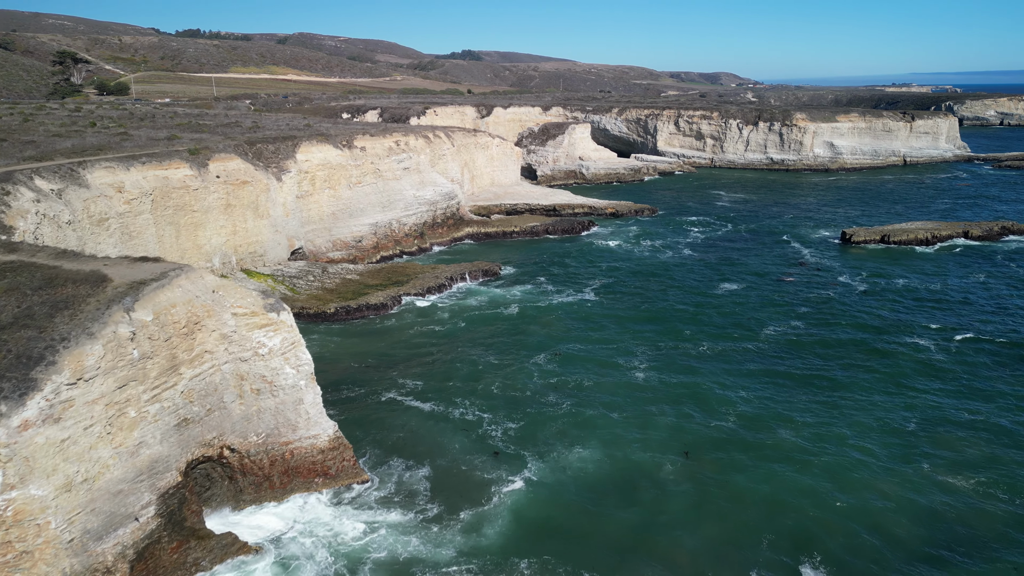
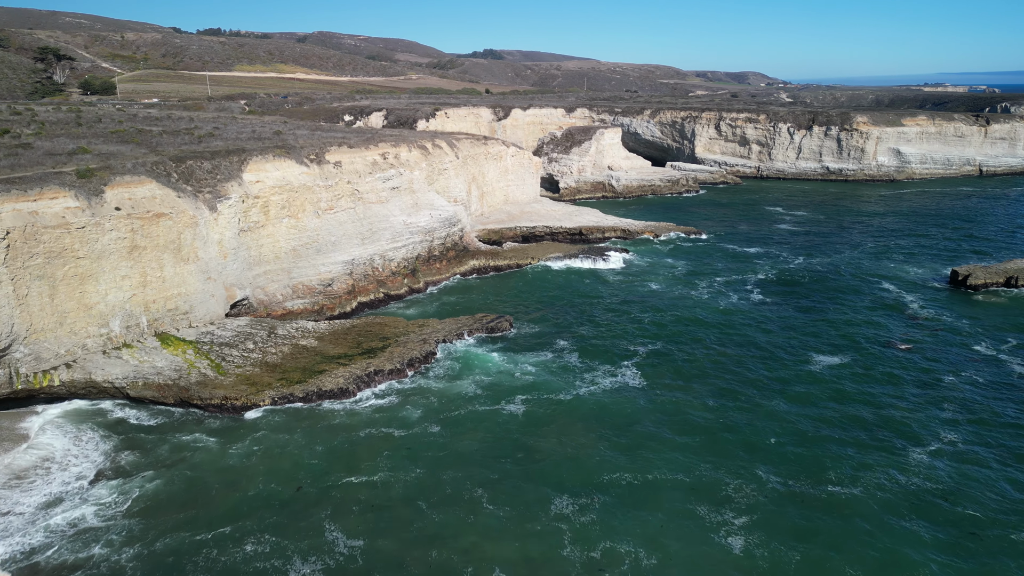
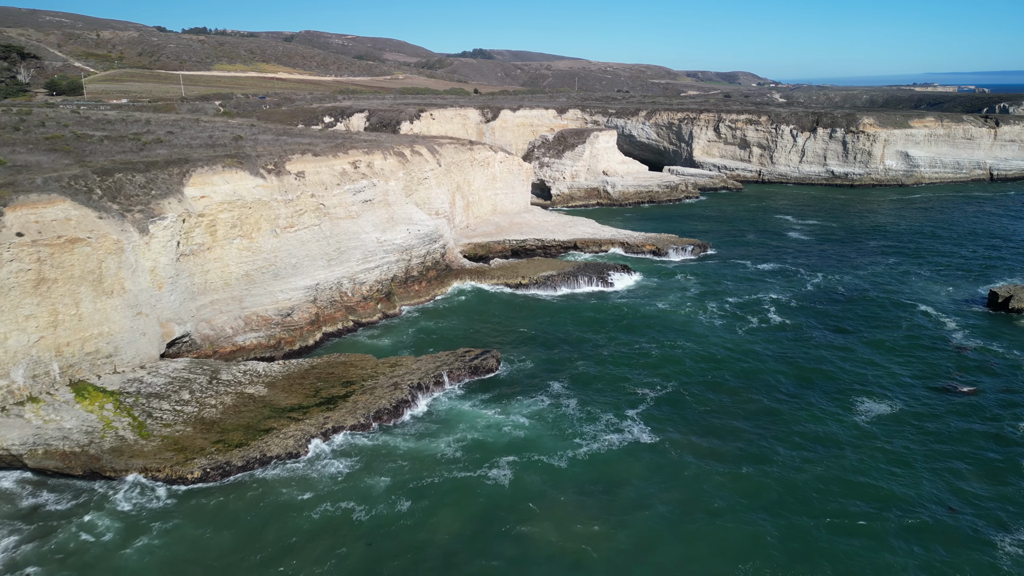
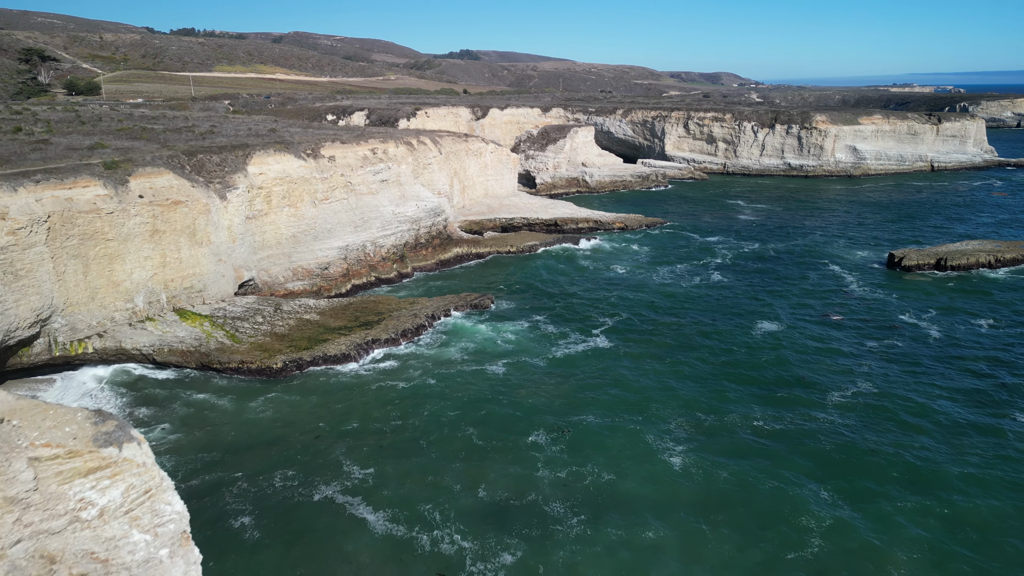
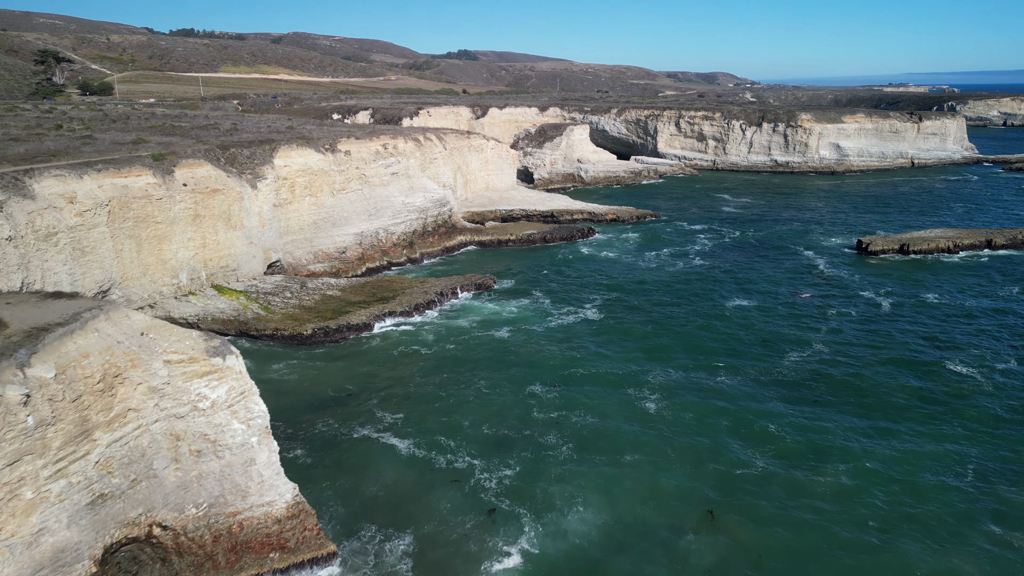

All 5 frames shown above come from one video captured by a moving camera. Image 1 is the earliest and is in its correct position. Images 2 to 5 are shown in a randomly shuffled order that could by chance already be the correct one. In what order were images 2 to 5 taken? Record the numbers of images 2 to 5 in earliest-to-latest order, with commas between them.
5, 4, 2, 3
